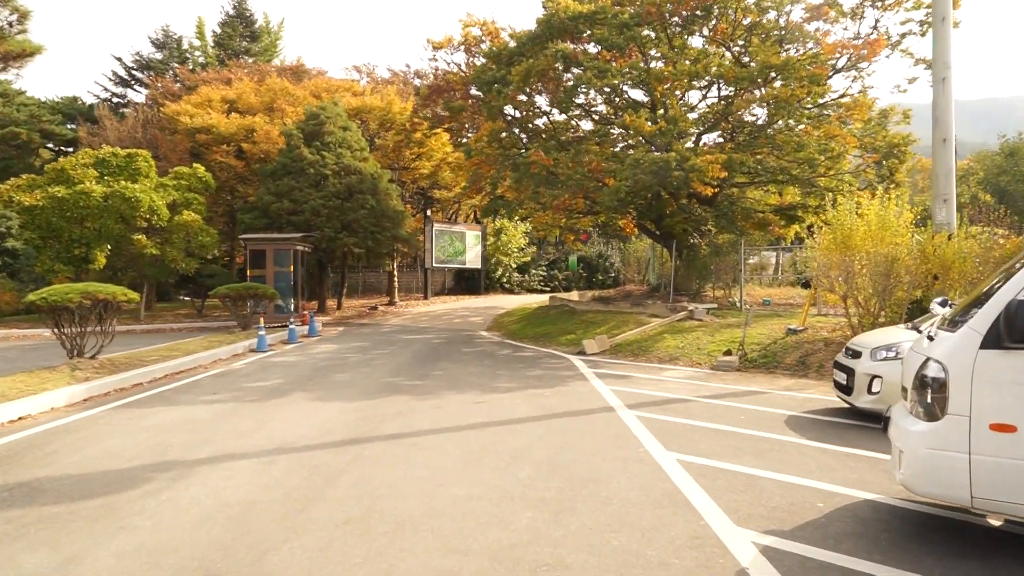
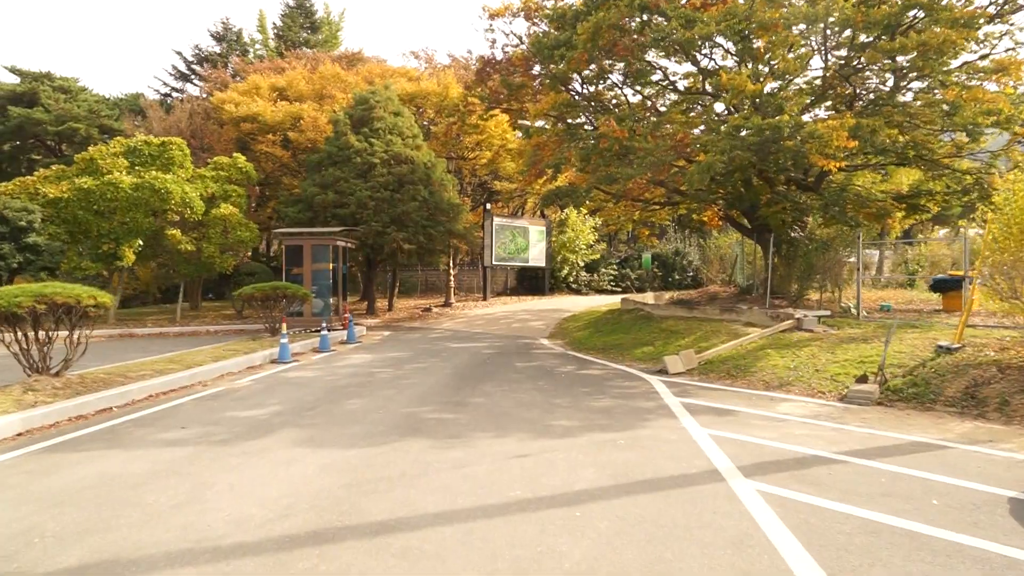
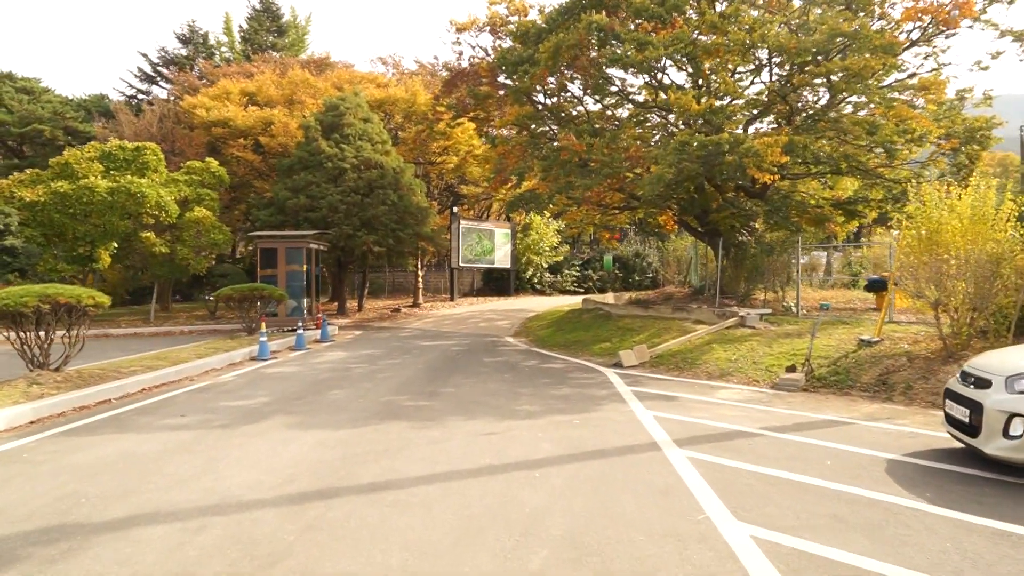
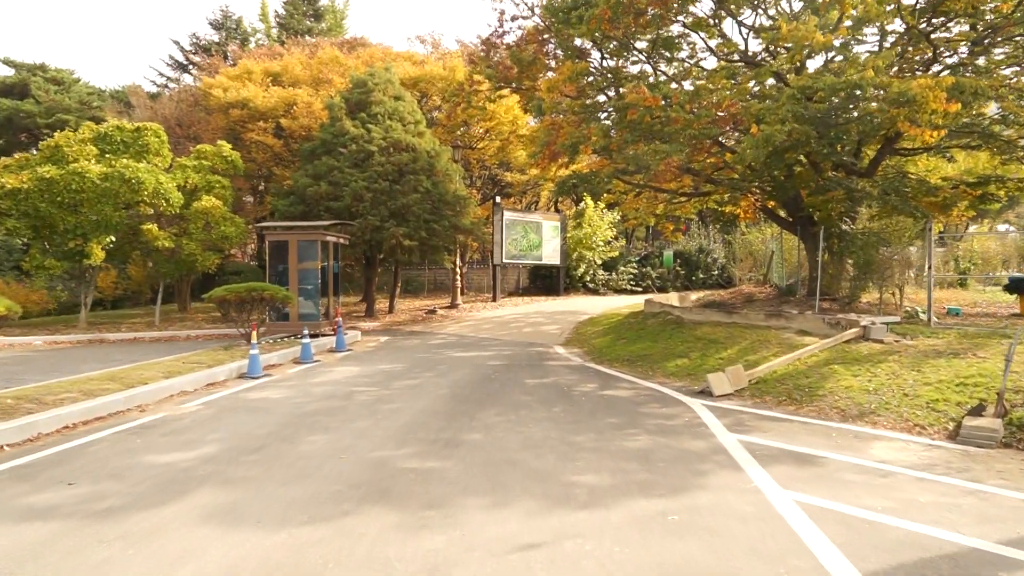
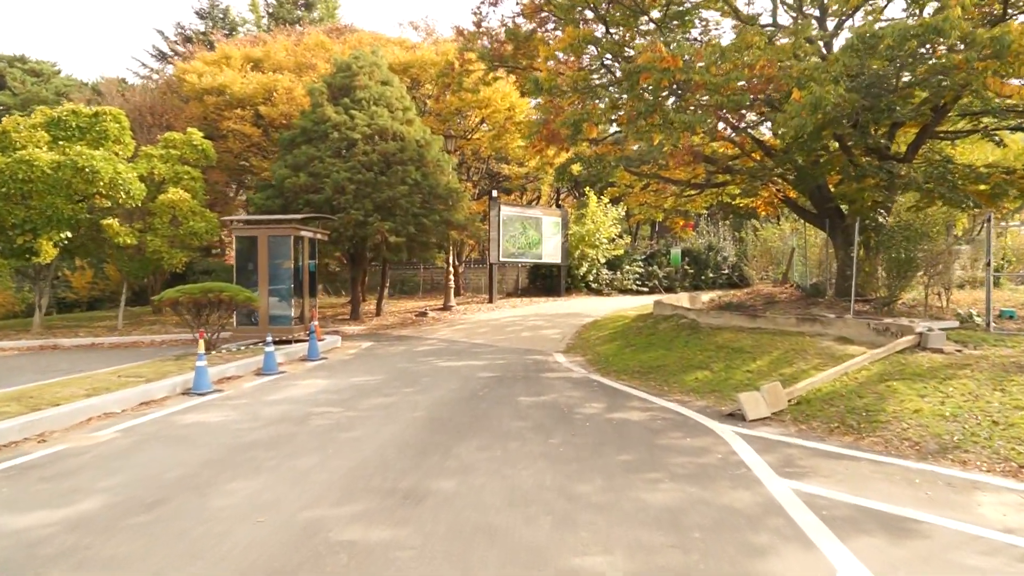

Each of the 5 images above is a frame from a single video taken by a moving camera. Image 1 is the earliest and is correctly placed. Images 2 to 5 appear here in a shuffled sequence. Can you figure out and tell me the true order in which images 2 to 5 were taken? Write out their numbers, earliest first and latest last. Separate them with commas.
3, 2, 4, 5
